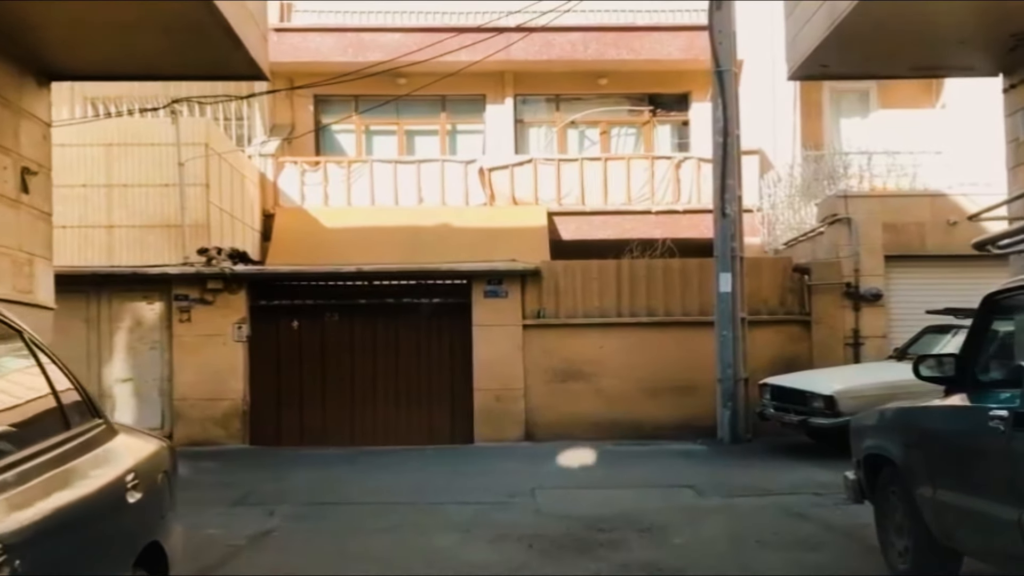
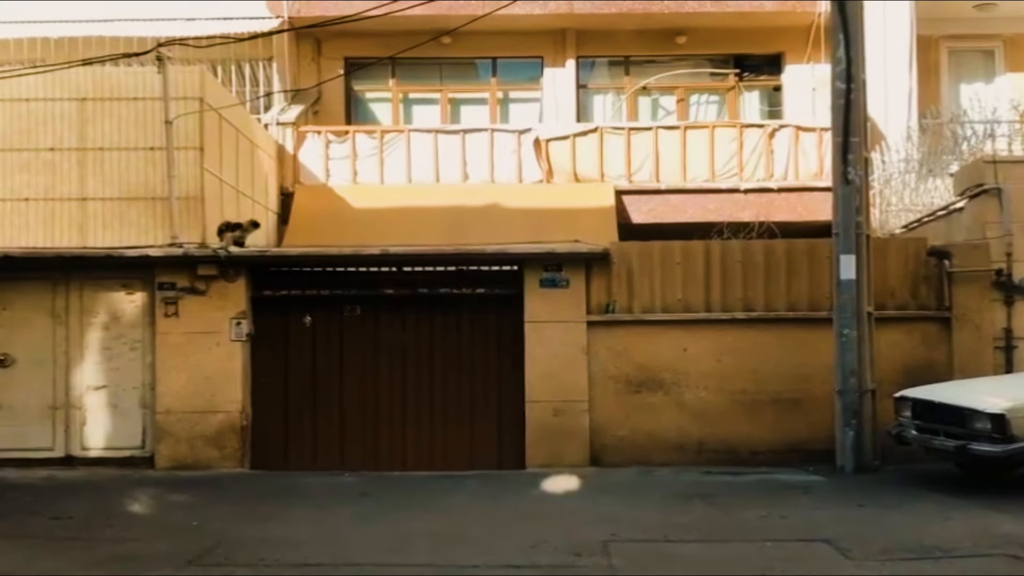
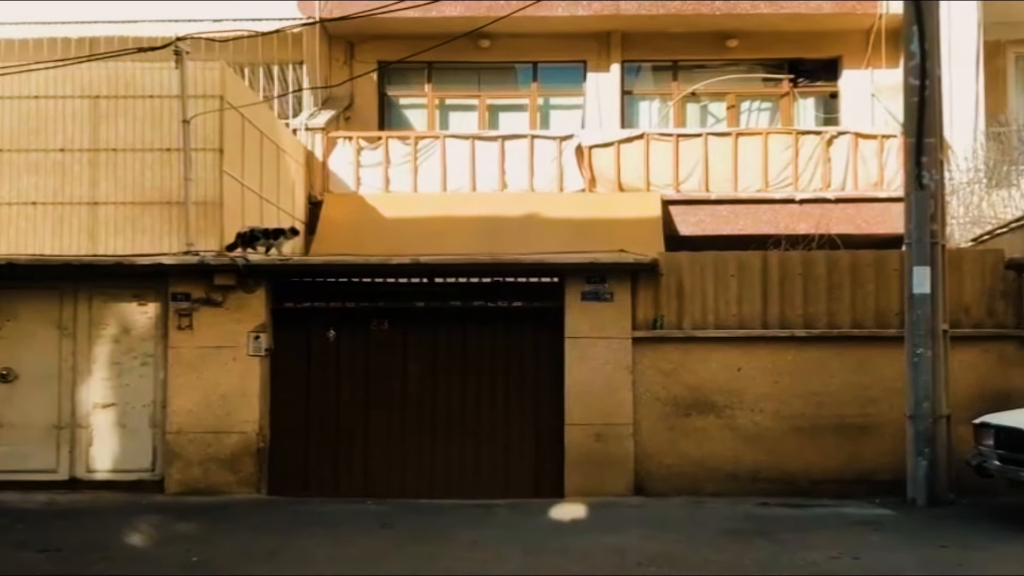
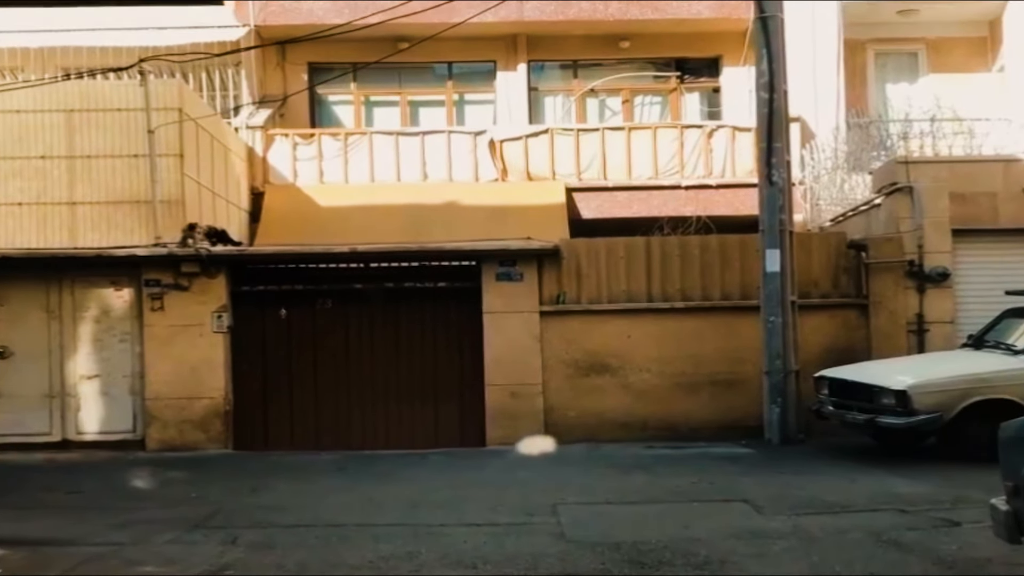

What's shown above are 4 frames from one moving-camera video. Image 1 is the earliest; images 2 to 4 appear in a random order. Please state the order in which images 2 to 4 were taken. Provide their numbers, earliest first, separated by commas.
4, 2, 3
